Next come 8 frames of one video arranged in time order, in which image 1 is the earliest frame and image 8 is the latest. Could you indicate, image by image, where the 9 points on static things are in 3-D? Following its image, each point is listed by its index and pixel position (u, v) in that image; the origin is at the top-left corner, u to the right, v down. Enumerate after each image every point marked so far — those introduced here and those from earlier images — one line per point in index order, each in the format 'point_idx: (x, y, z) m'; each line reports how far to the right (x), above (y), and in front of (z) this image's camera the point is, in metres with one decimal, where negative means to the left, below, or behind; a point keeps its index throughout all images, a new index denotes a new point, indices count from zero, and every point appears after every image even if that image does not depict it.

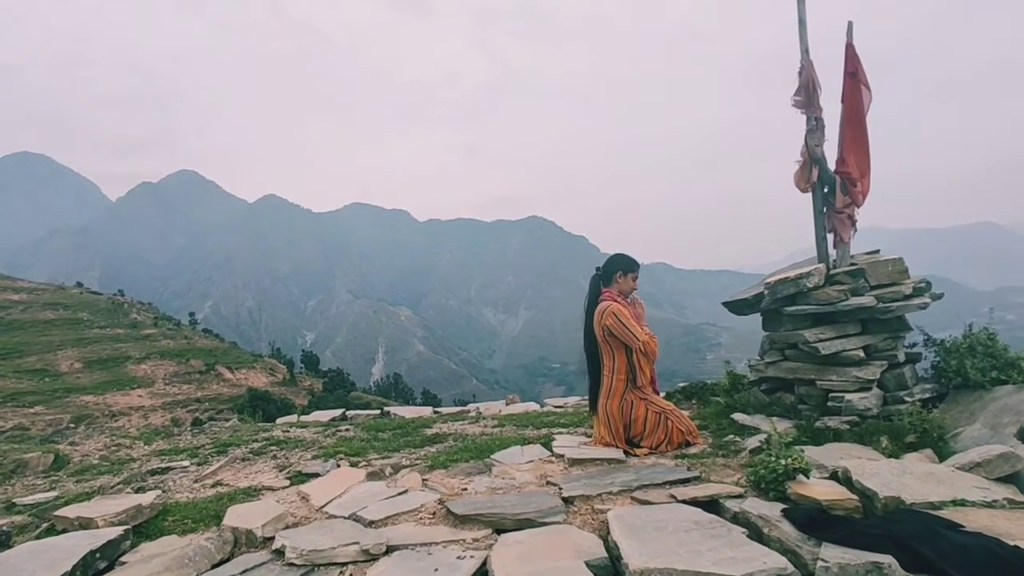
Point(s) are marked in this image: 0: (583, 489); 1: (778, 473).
0: (+0.7, -1.8, +5.4) m
1: (+2.2, -1.5, +4.9) m
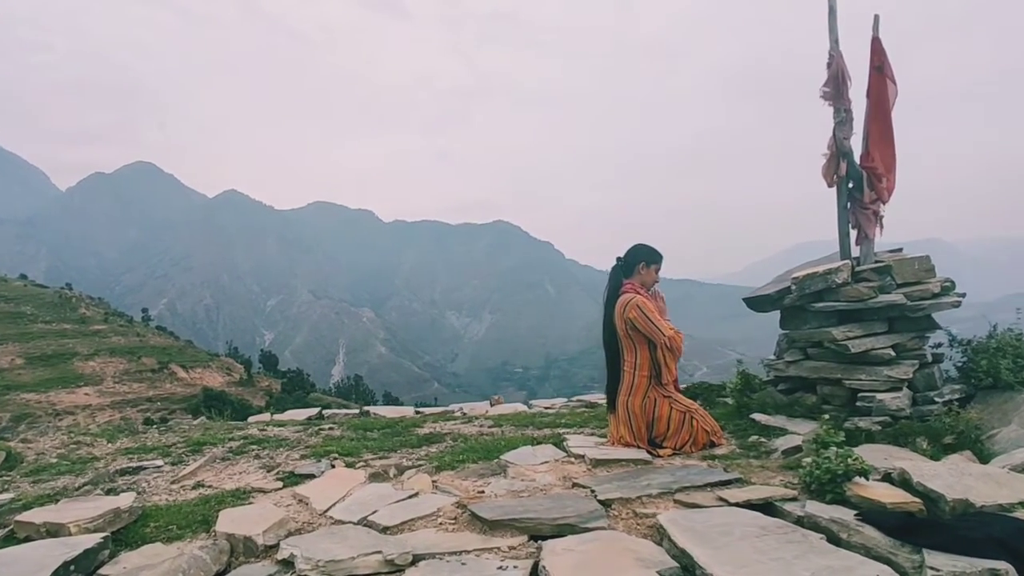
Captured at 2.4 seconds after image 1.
0: (+0.9, -1.7, +5.0) m
1: (+2.5, -1.4, +4.5) m
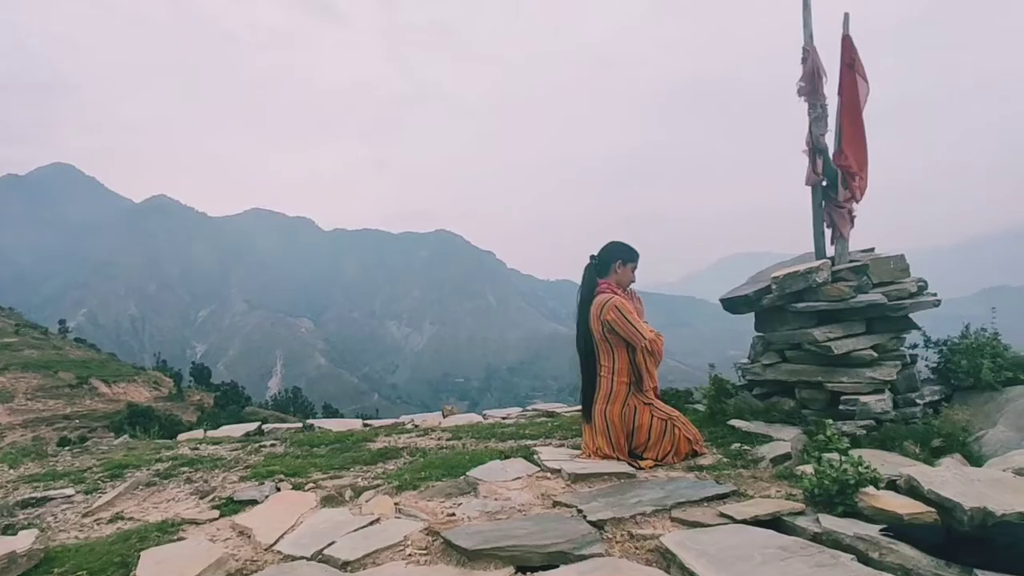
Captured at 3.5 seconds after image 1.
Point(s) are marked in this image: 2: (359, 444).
0: (+0.8, -1.7, +4.5) m
1: (+2.4, -1.4, +4.2) m
2: (-2.3, -2.4, +9.0) m
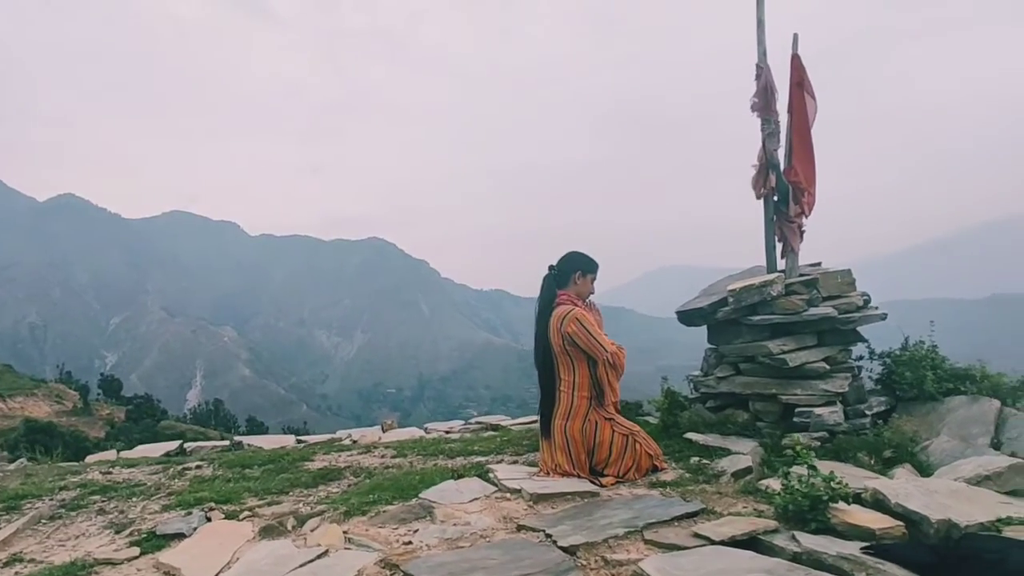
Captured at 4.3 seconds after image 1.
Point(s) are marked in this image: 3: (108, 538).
0: (+0.5, -1.8, +4.3) m
1: (+2.1, -1.5, +4.2) m
2: (-3.1, -2.5, +8.4) m
3: (-3.6, -2.2, +5.3) m
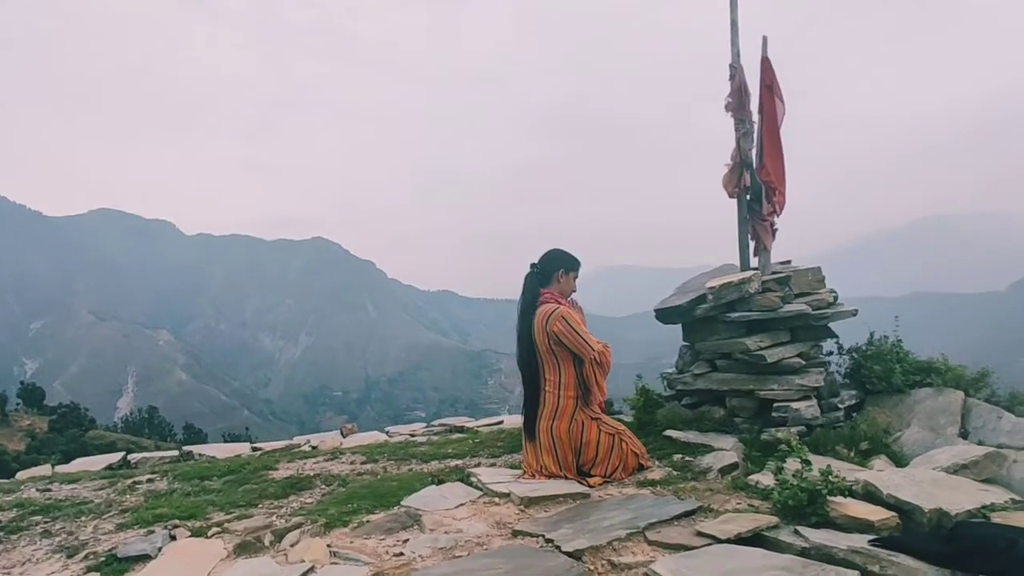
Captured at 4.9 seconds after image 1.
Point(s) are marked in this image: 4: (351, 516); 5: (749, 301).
0: (+0.5, -1.8, +4.2) m
1: (+2.1, -1.5, +4.2) m
2: (-3.4, -2.5, +7.9) m
3: (-3.7, -2.2, +4.8) m
4: (-1.5, -2.1, +5.4) m
5: (+2.7, -0.1, +6.7) m
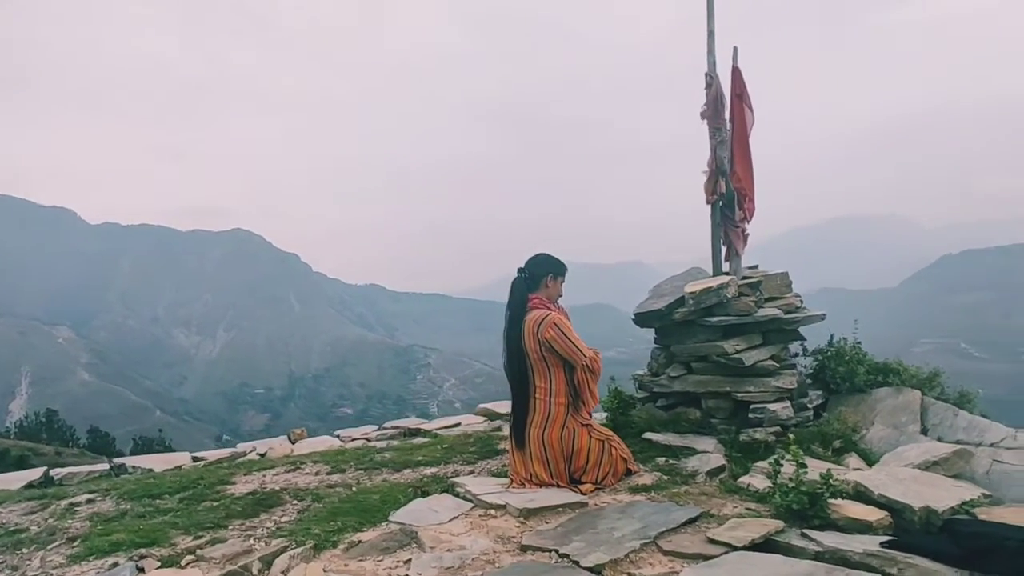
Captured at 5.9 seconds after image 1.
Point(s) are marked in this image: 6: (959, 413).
0: (+0.6, -1.8, +4.1) m
1: (+2.2, -1.5, +4.3) m
2: (-3.7, -2.5, +7.4) m
3: (-3.6, -2.3, +4.3) m
4: (-1.5, -2.1, +5.1) m
5: (+2.5, -0.2, +6.8) m
6: (+4.7, -1.3, +6.2) m
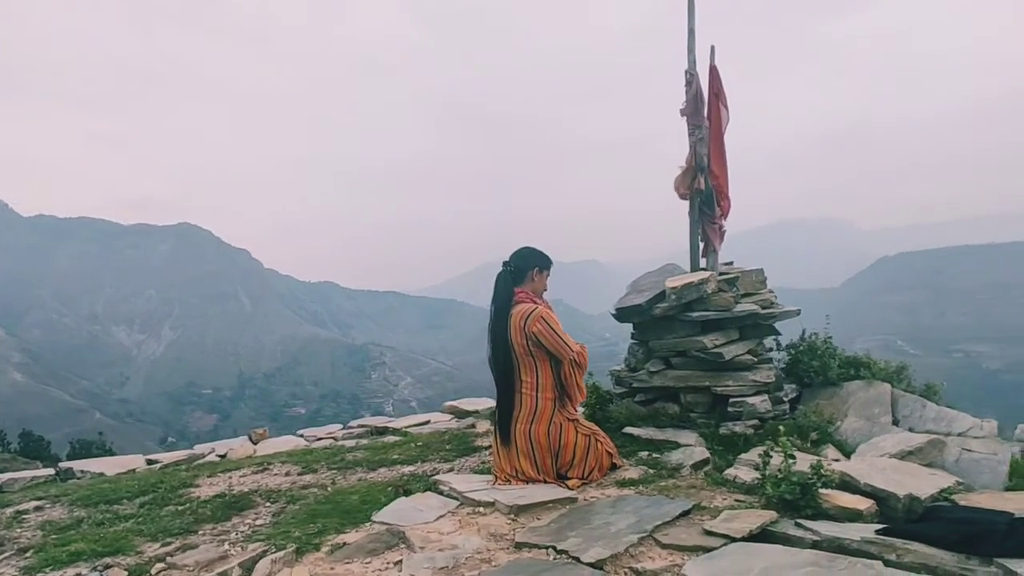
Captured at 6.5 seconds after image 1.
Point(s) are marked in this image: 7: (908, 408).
0: (+0.6, -1.8, +4.1) m
1: (+2.2, -1.5, +4.4) m
2: (-4.0, -2.4, +7.0) m
3: (-3.6, -2.2, +3.9) m
4: (-1.6, -2.1, +4.9) m
5: (+2.2, -0.1, +6.9) m
6: (+4.5, -1.3, +6.4) m
7: (+4.3, -1.3, +6.5) m
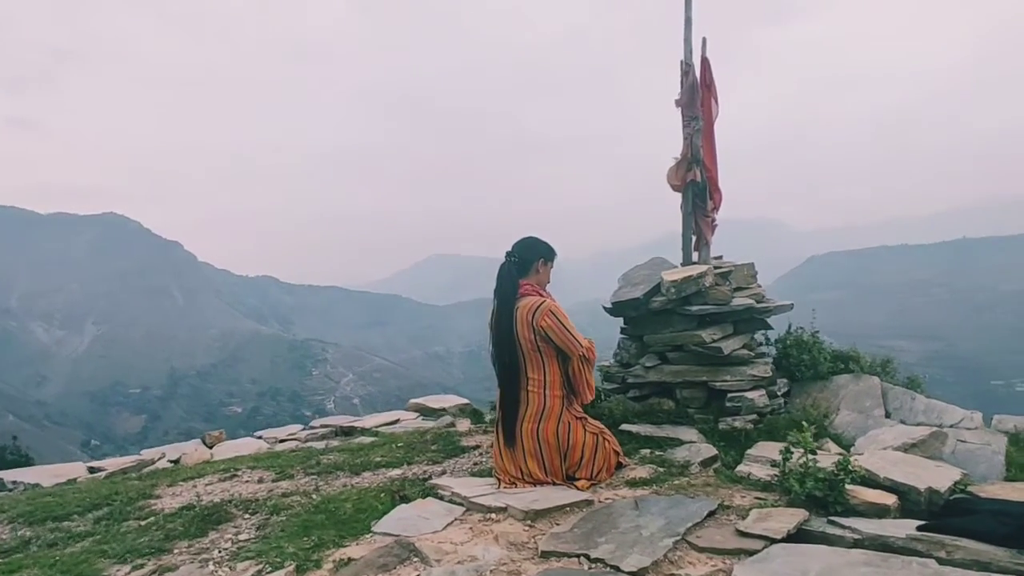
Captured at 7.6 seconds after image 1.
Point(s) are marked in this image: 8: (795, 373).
0: (+0.8, -1.7, +3.8) m
1: (+2.4, -1.4, +4.3) m
2: (-4.0, -2.3, +6.4) m
3: (-3.4, -2.1, +3.3) m
4: (-1.5, -2.0, +4.5) m
5: (+2.2, -0.1, +6.8) m
6: (+4.5, -1.2, +6.6) m
7: (+4.3, -1.3, +6.6) m
8: (+3.5, -1.1, +7.3) m
